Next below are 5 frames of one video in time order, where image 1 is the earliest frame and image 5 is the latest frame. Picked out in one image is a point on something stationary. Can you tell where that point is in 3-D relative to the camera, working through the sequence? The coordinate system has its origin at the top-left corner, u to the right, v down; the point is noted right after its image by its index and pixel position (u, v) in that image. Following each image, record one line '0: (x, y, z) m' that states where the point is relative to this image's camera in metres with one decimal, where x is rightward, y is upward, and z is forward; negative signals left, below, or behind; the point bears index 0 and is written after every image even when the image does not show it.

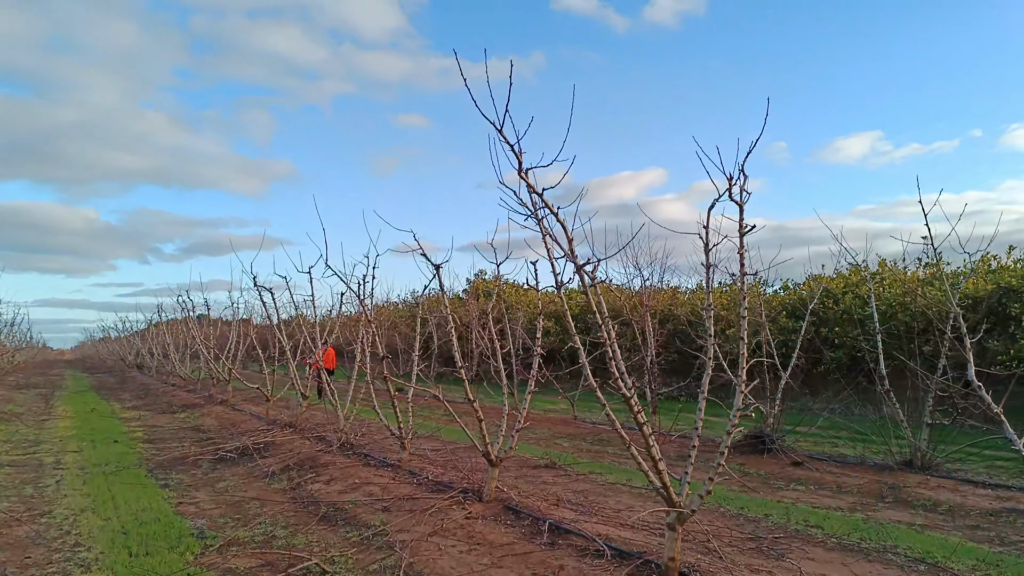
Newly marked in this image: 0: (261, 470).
0: (-2.7, -2.0, +7.6) m
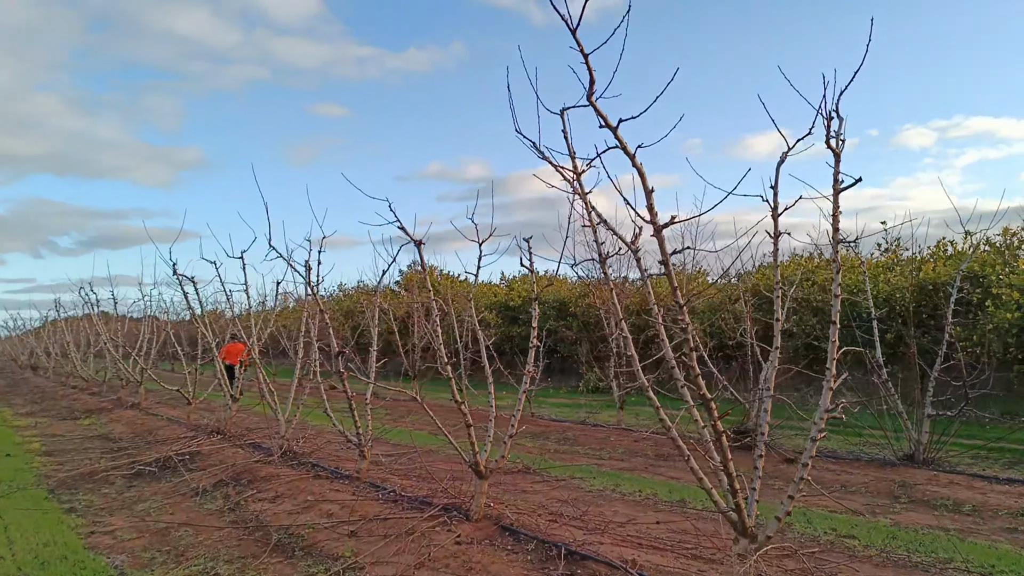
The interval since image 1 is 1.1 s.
0: (-3.0, -1.8, +6.5) m
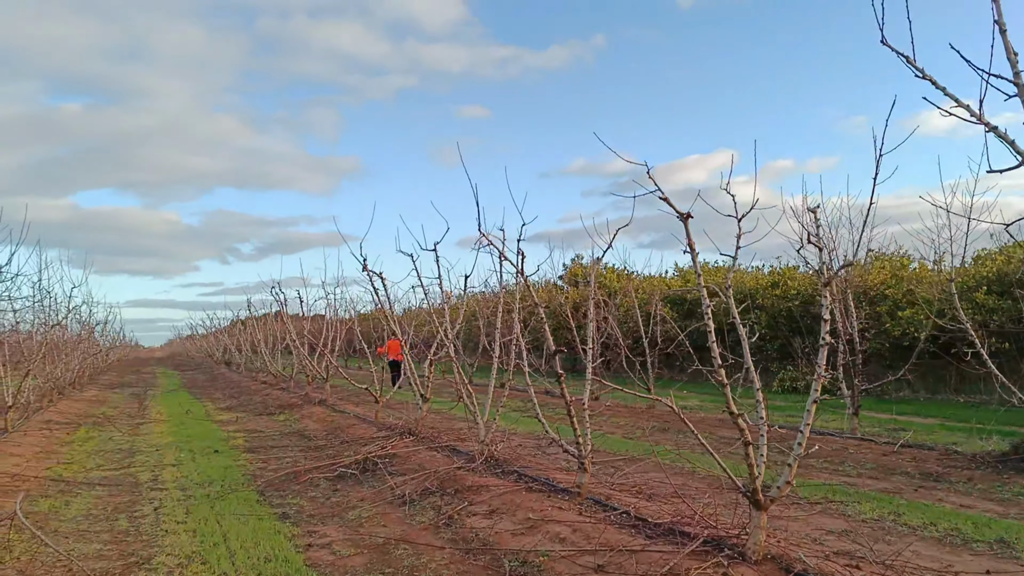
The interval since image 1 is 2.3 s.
0: (-1.0, -1.8, +6.2) m
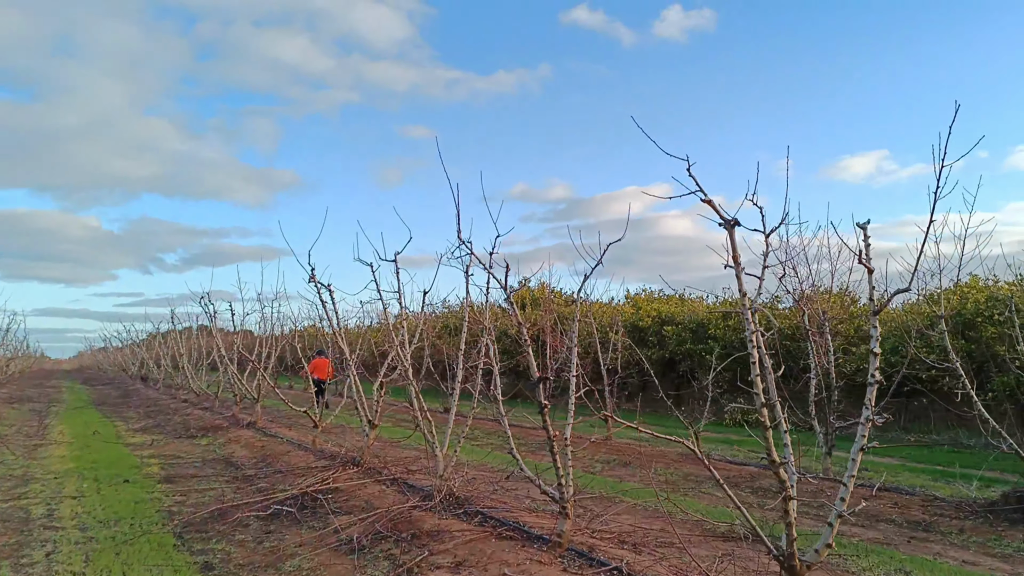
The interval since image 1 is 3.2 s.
0: (-1.3, -1.9, +5.4) m
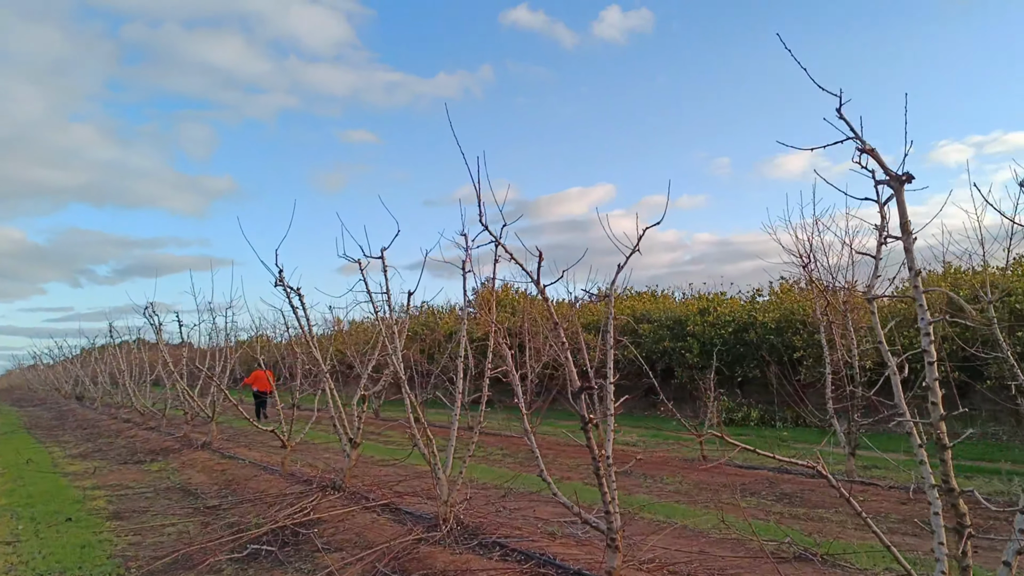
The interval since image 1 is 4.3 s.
0: (-1.1, -1.9, +4.5) m
